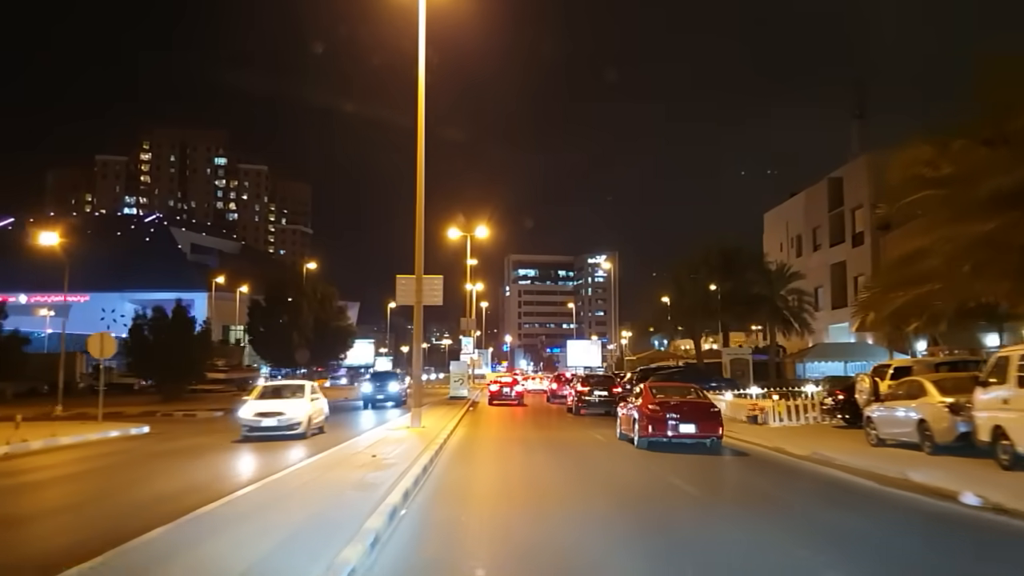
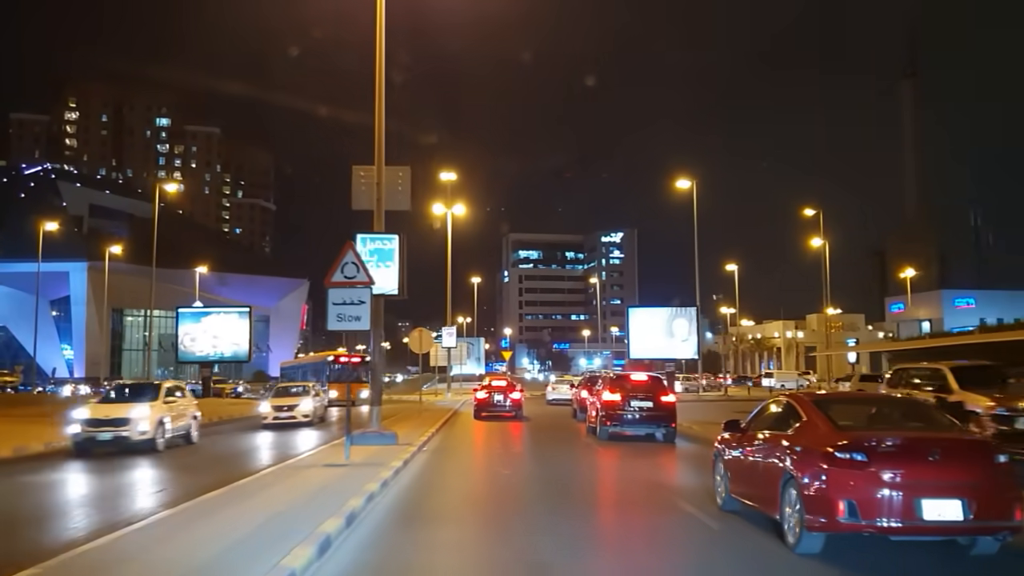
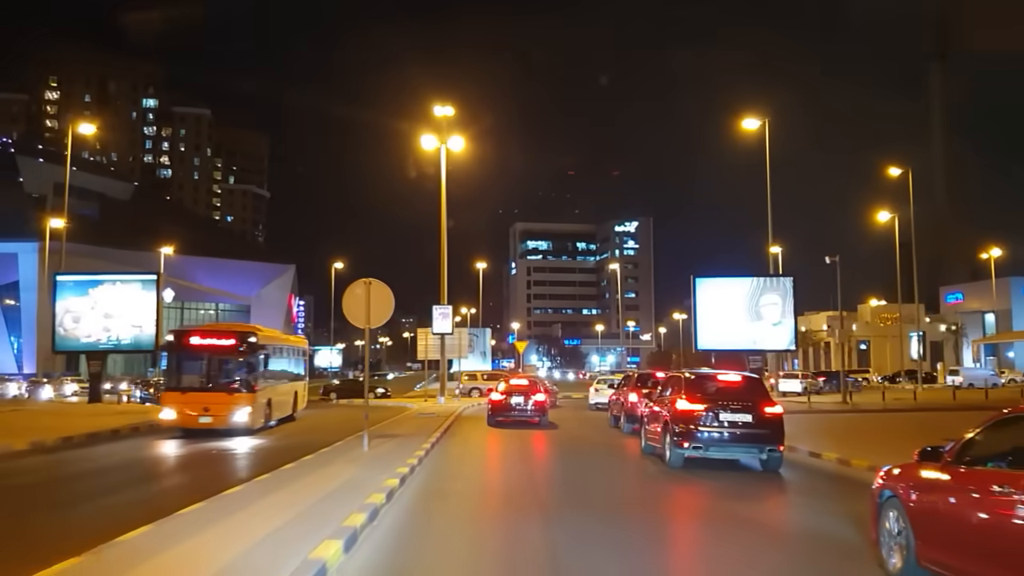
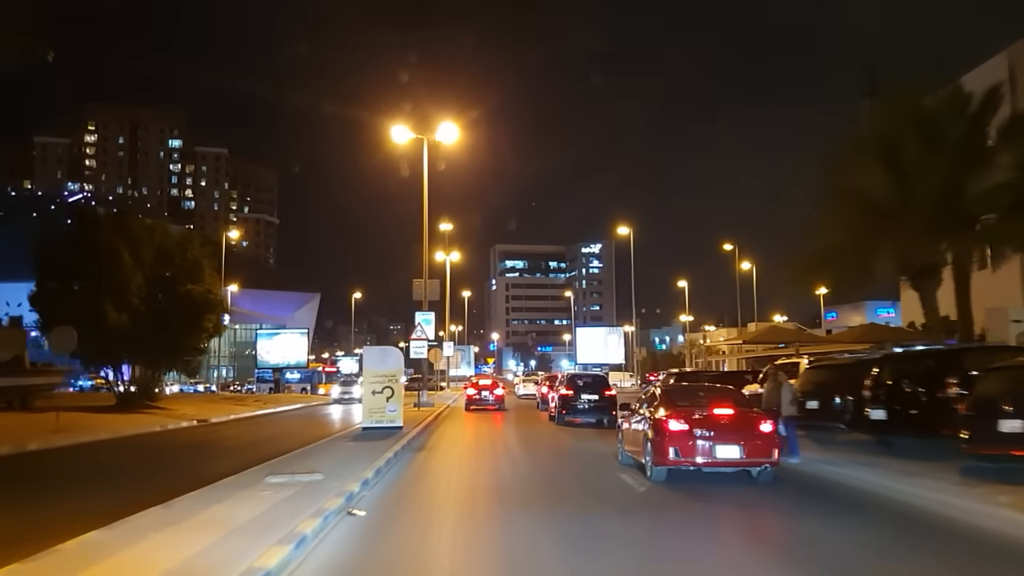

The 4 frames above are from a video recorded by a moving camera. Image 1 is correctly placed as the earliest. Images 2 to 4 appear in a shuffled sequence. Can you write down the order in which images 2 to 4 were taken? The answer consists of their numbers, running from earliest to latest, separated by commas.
4, 2, 3
